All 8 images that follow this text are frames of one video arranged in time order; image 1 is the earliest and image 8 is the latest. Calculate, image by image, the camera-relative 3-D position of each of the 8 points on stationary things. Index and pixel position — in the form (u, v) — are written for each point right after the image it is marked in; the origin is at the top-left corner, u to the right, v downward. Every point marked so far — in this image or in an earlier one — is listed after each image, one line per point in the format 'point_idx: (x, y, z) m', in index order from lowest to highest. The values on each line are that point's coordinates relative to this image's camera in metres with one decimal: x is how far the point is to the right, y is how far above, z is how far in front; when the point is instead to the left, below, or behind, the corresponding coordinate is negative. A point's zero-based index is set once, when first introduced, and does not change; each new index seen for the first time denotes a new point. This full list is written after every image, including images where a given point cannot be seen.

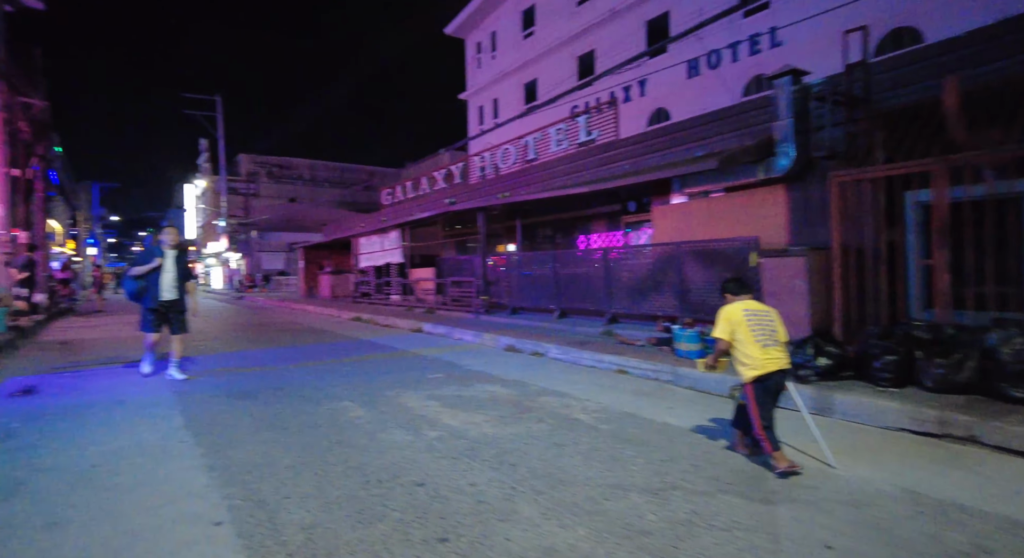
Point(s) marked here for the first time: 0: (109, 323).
0: (-11.2, -1.2, +14.4) m
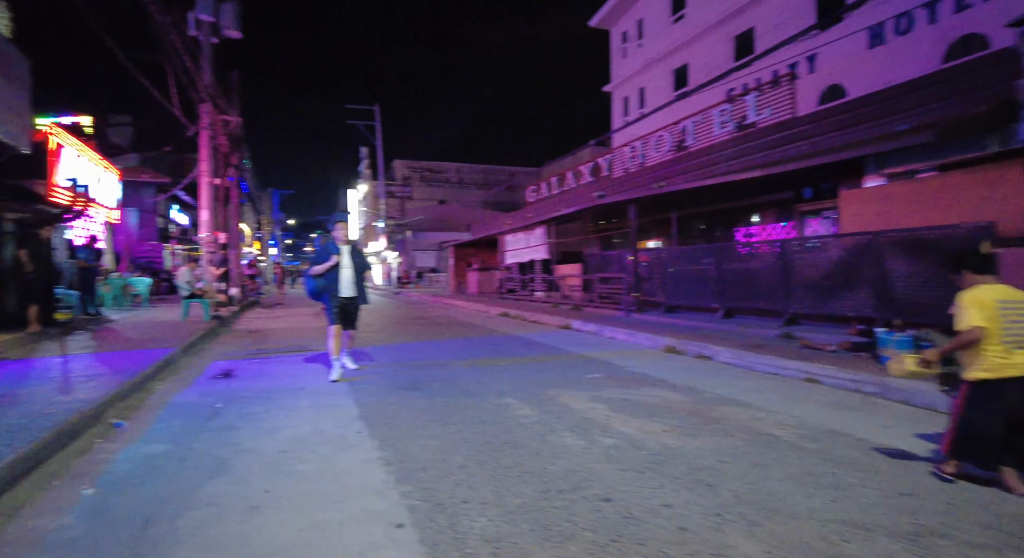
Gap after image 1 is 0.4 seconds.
0: (-6.9, -1.1, +16.1) m
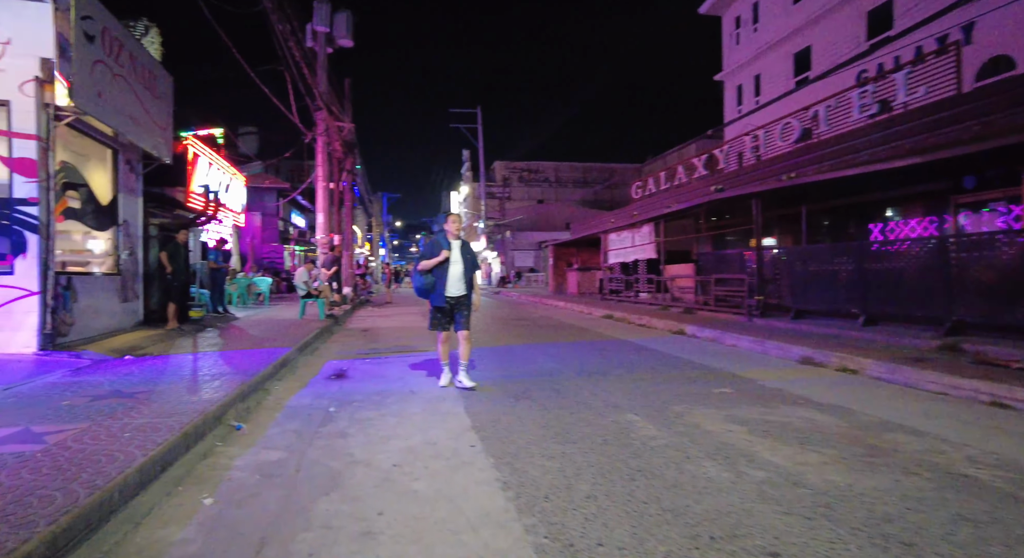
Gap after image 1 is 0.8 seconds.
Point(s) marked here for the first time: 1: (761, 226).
0: (-3.6, -1.1, +16.5) m
1: (+6.9, +1.5, +14.3) m
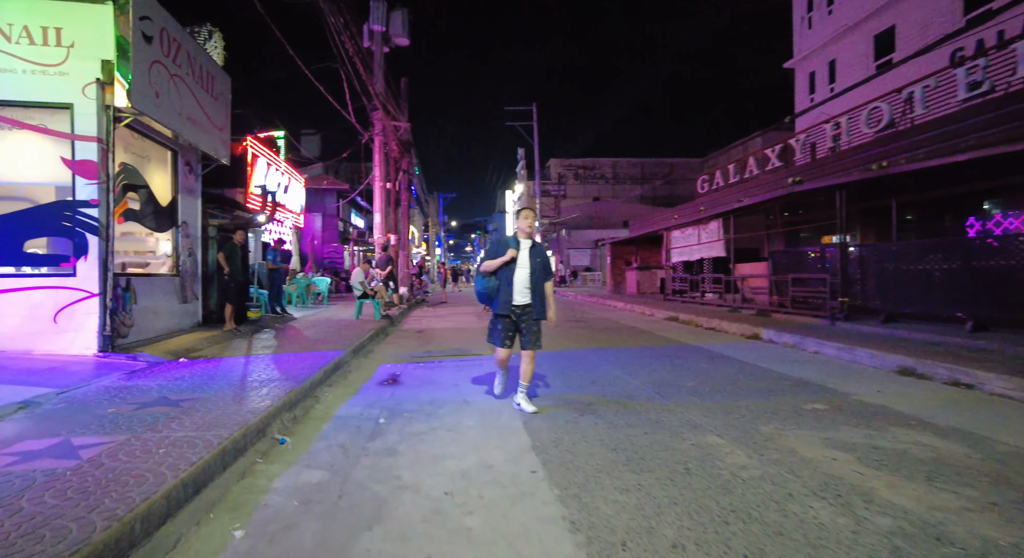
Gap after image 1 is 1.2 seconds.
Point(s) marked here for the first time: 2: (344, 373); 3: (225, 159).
0: (-1.8, -1.1, +16.3) m
1: (+8.4, +1.5, +12.9) m
2: (-2.3, -1.3, +7.1) m
3: (-5.5, +2.3, +9.8) m
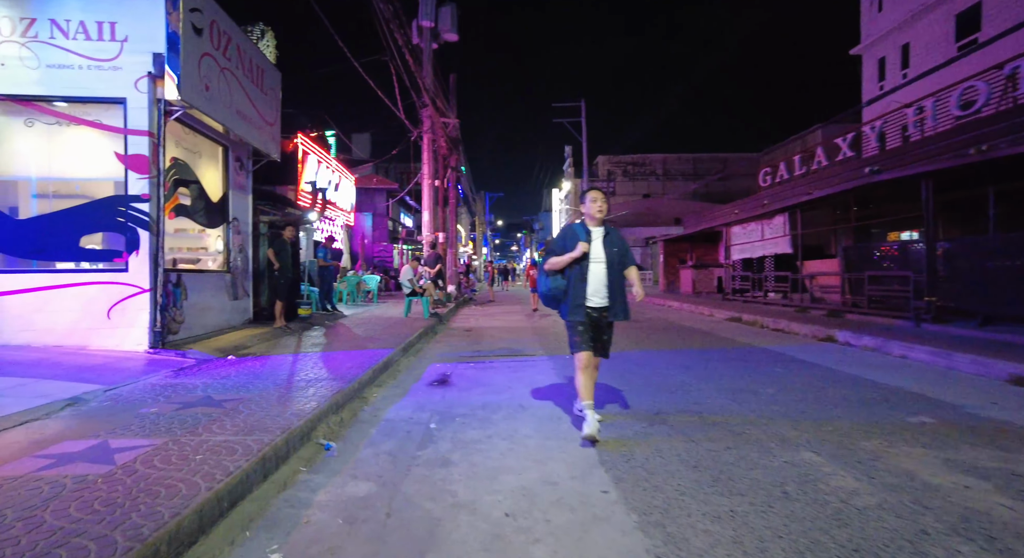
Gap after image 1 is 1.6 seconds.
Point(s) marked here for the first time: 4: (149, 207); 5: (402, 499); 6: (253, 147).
0: (-0.3, -1.1, +15.9) m
1: (+9.6, +1.6, +11.6) m
2: (-1.6, -1.2, +6.8) m
3: (-4.5, +2.4, +9.8) m
4: (-4.6, +0.9, +6.4) m
5: (-0.7, -1.4, +3.2) m
6: (-4.7, +2.4, +9.3) m
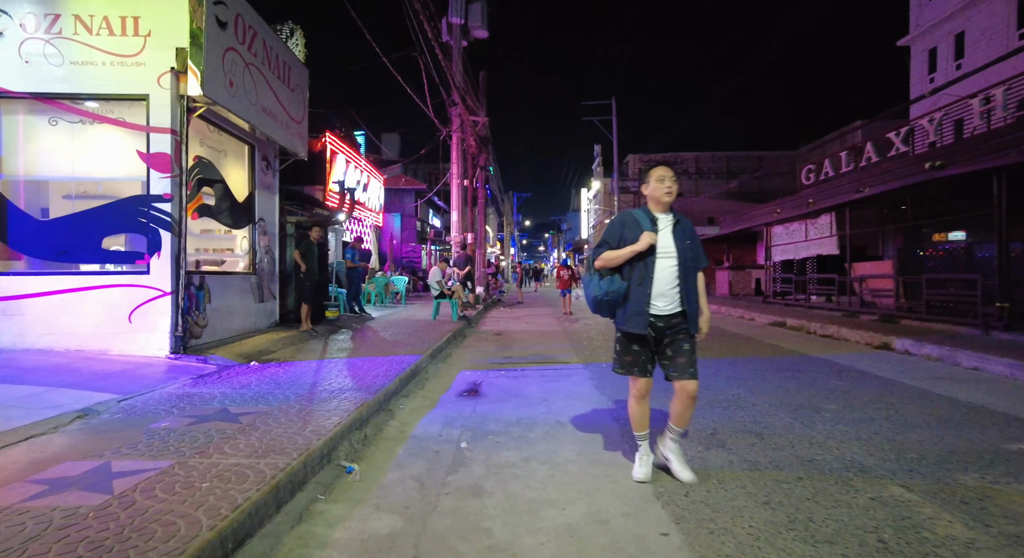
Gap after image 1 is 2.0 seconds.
0: (+0.7, -1.1, +15.4) m
1: (+10.3, +1.5, +10.7) m
2: (-1.2, -1.3, +6.4) m
3: (-3.9, +2.4, +9.6) m
4: (-4.1, +0.9, +6.2) m
5: (-0.4, -1.4, +2.8) m
6: (-4.1, +2.4, +9.1) m
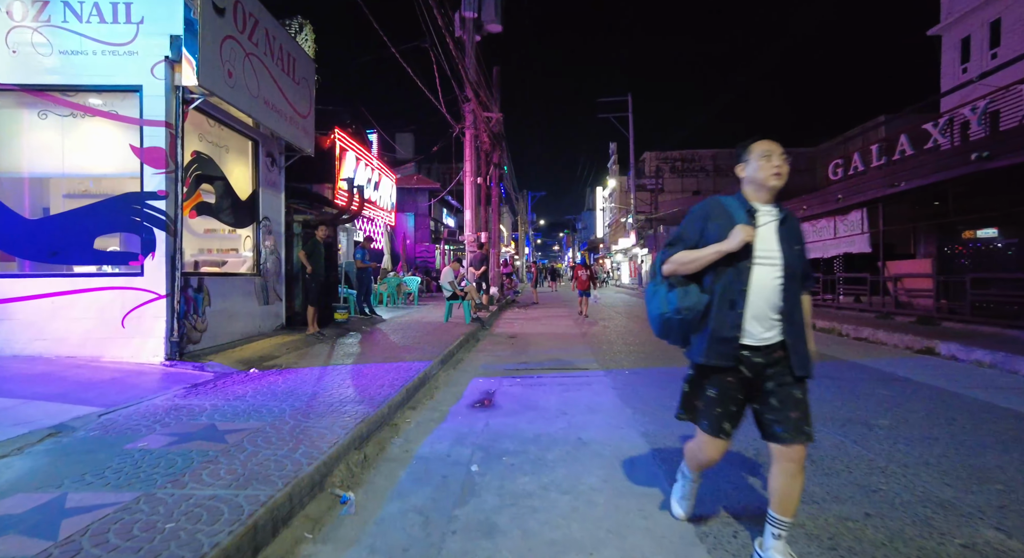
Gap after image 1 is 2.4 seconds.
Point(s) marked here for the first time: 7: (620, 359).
0: (+1.1, -1.1, +14.9) m
1: (+10.6, +1.5, +9.9) m
2: (-1.0, -1.3, +6.0) m
3: (-3.7, +2.3, +9.2) m
4: (-4.0, +0.8, +5.8) m
5: (-0.4, -1.4, +2.3) m
6: (-3.9, +2.4, +8.7) m
7: (+1.7, -1.3, +8.0) m
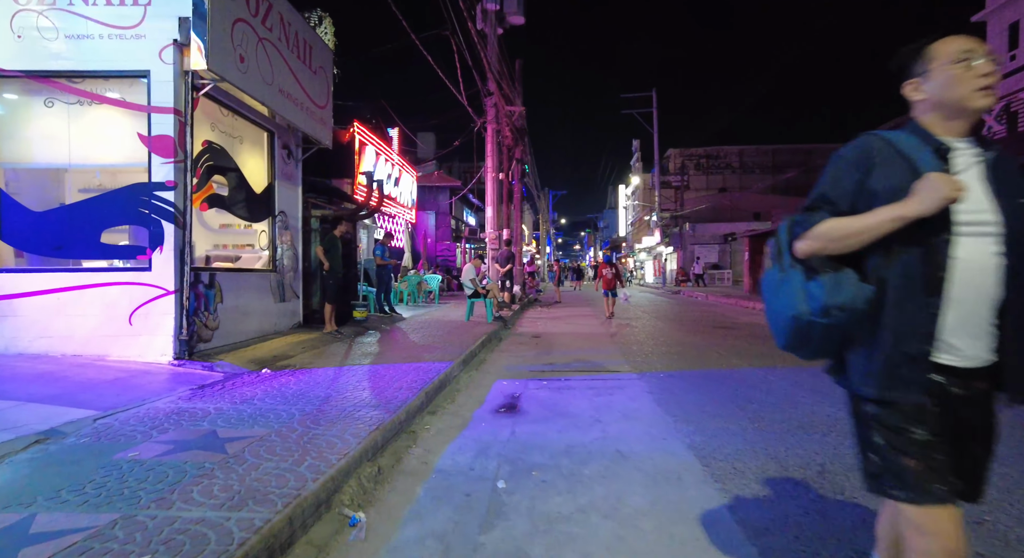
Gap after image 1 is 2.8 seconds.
0: (+1.8, -1.0, +14.5) m
1: (+11.0, +1.5, +9.0) m
2: (-0.7, -1.2, +5.6) m
3: (-3.2, +2.4, +8.9) m
4: (-3.7, +0.9, +5.6) m
5: (-0.2, -1.4, +1.9) m
6: (-3.5, +2.4, +8.4) m
7: (+2.1, -1.2, +7.5) m
